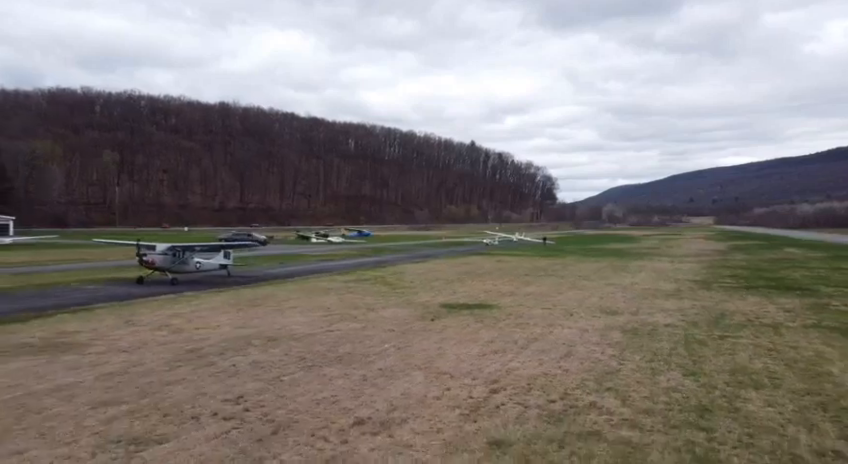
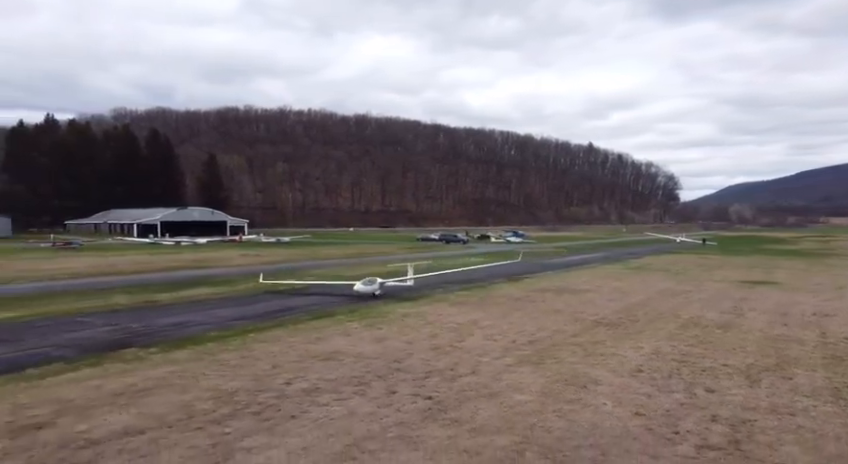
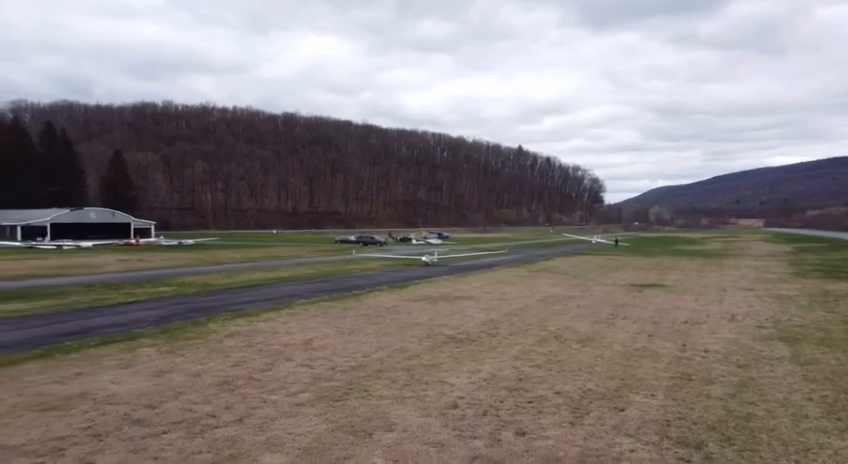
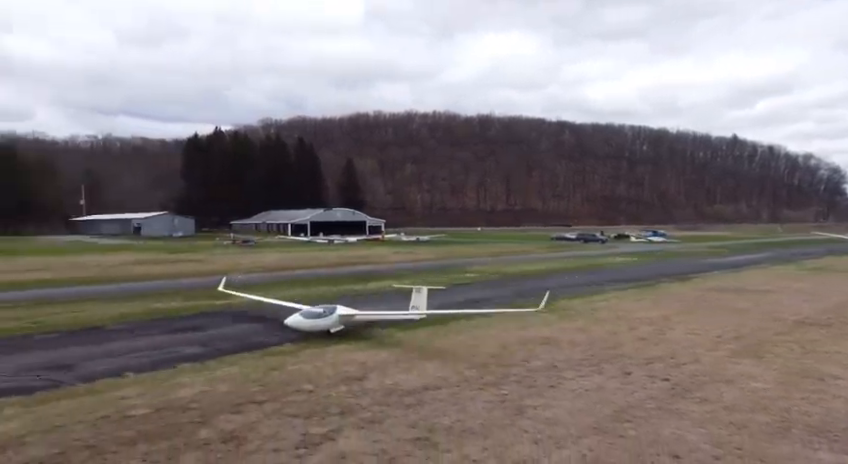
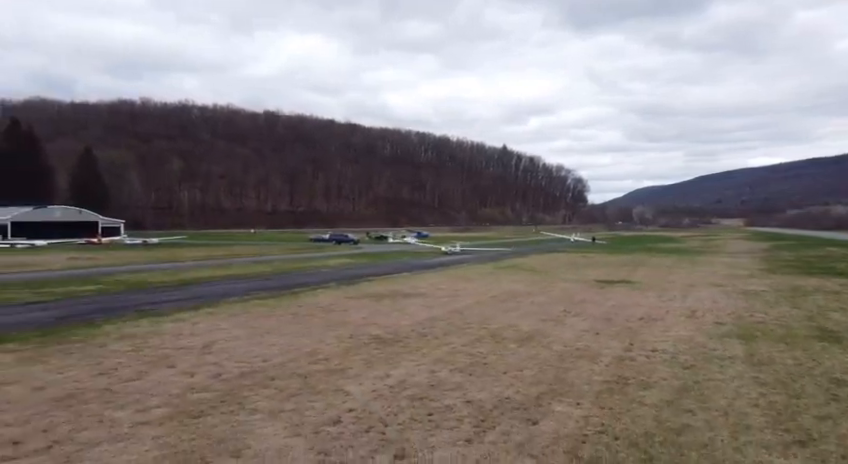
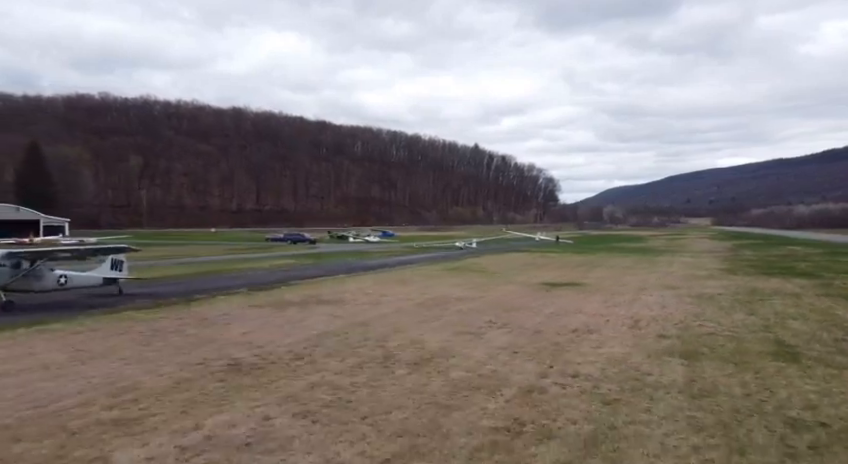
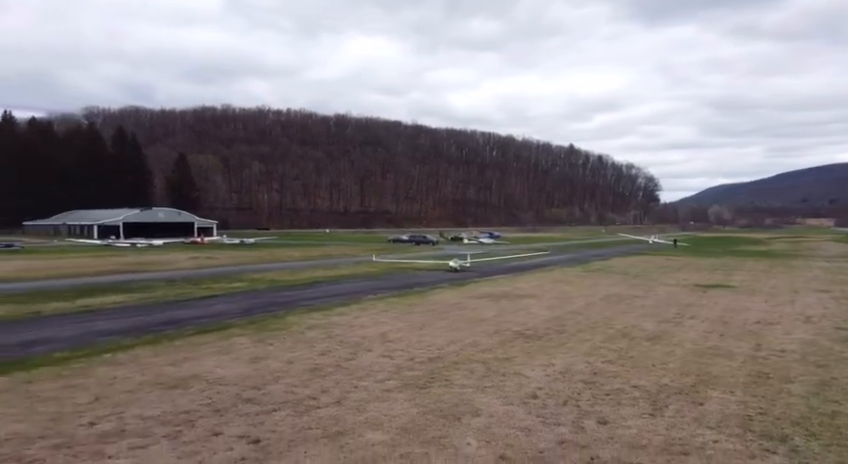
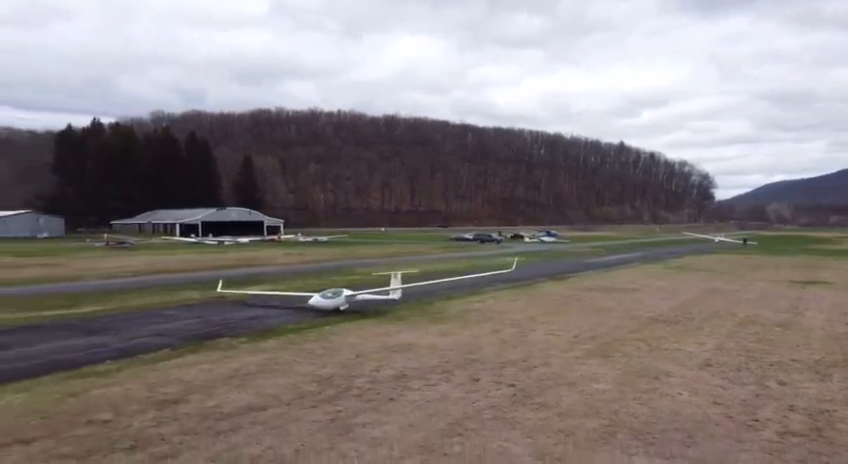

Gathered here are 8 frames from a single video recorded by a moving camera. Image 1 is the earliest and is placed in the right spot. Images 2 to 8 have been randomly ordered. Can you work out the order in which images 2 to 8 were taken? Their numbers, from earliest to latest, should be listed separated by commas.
6, 5, 3, 7, 2, 8, 4
